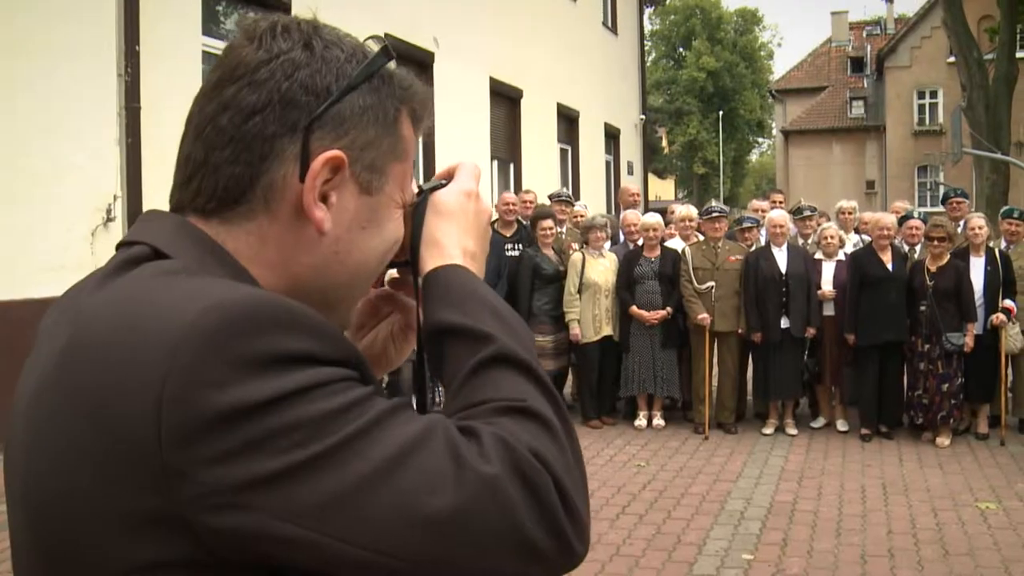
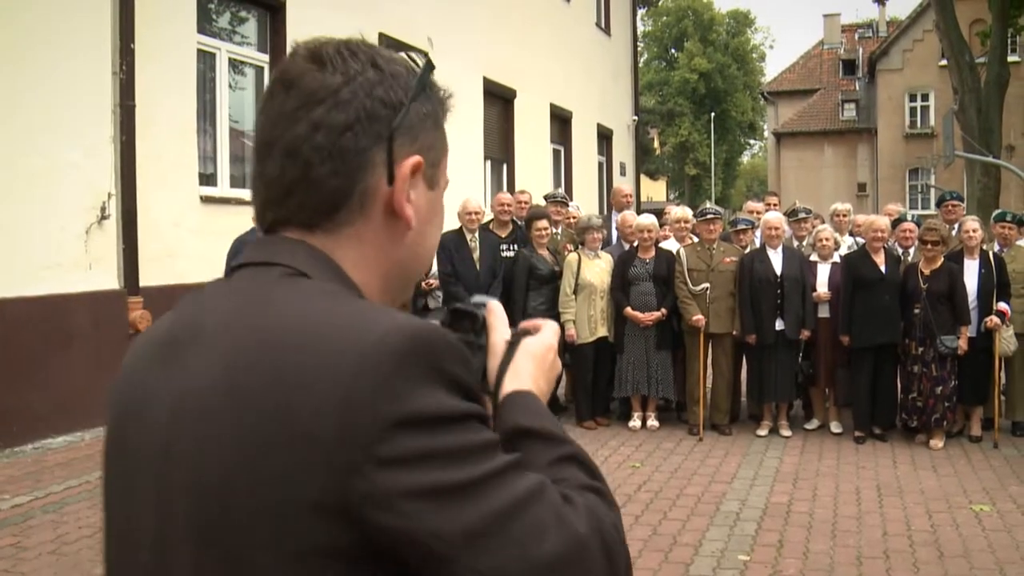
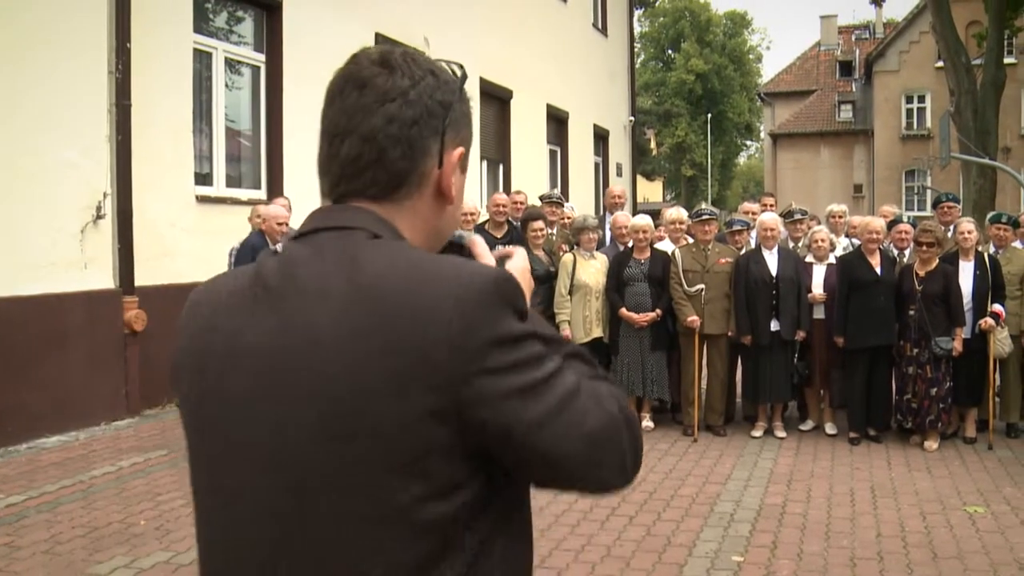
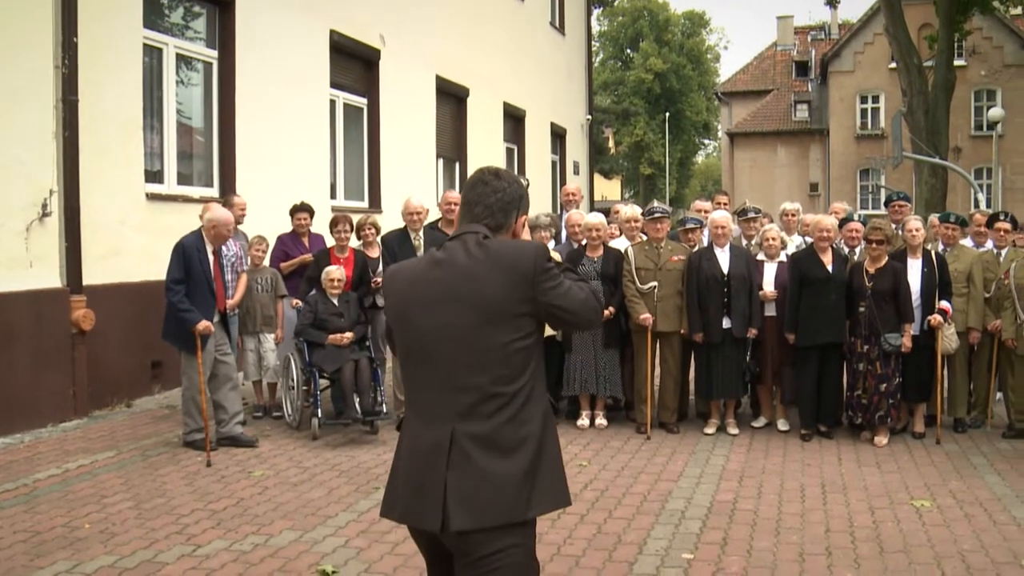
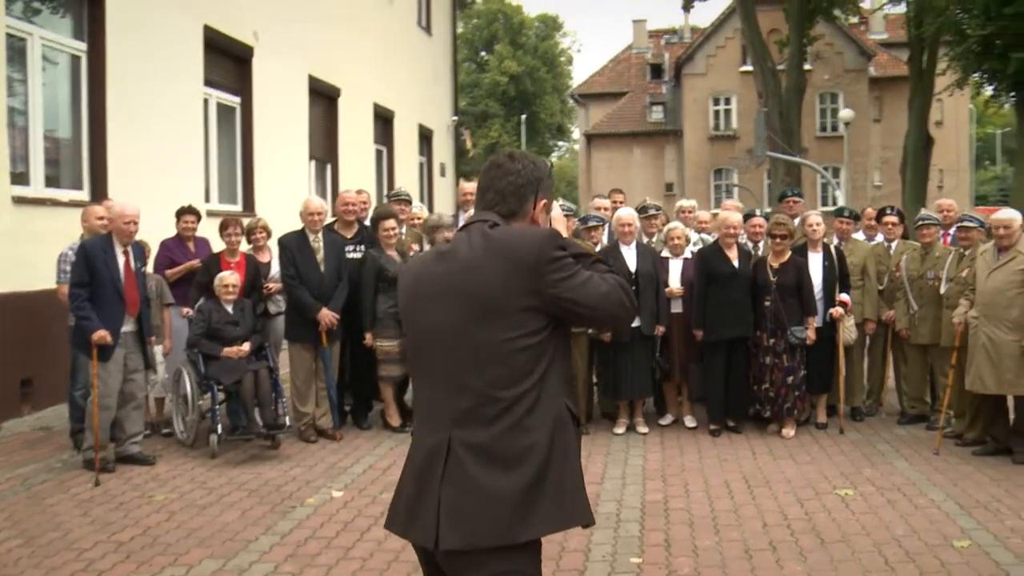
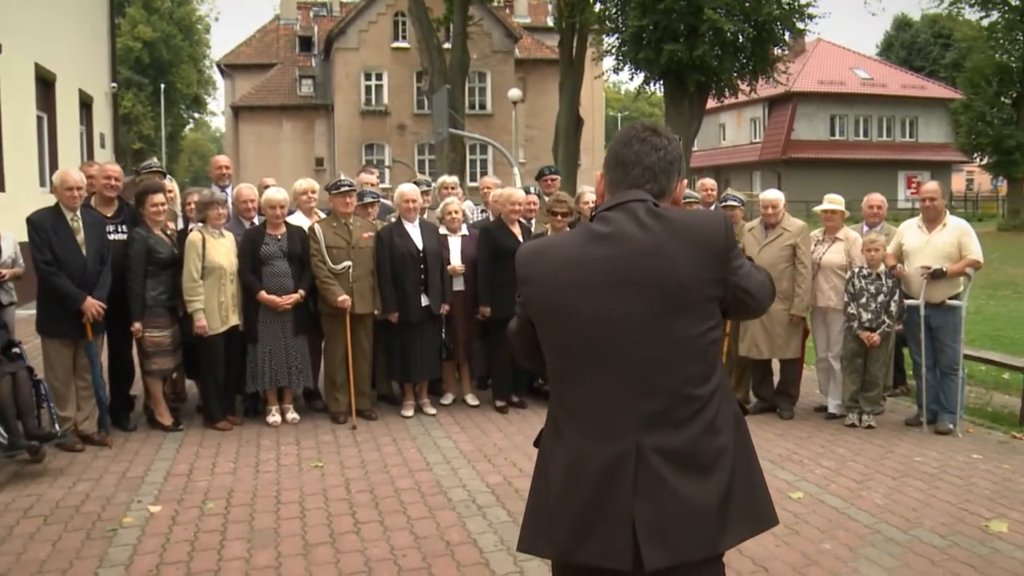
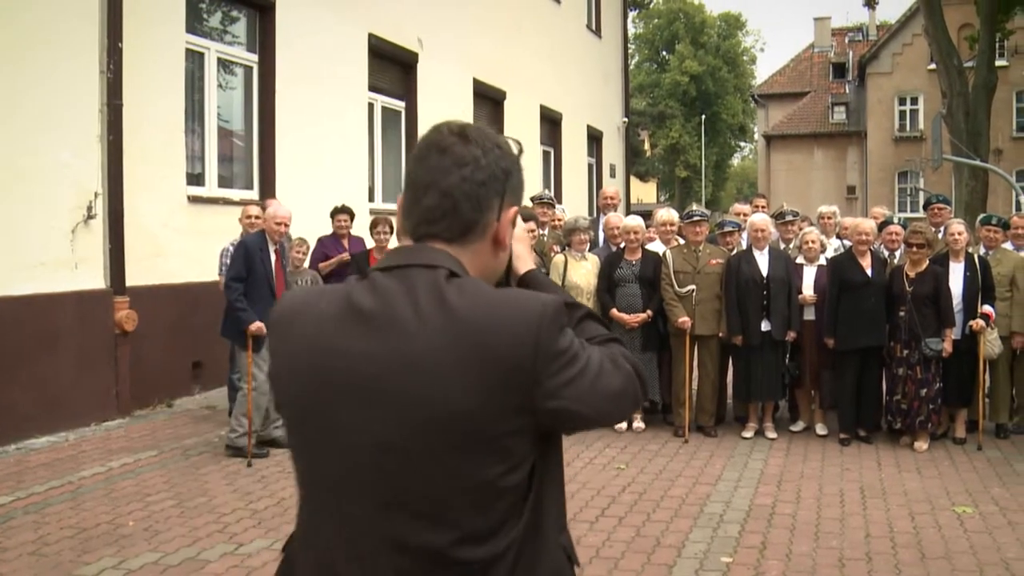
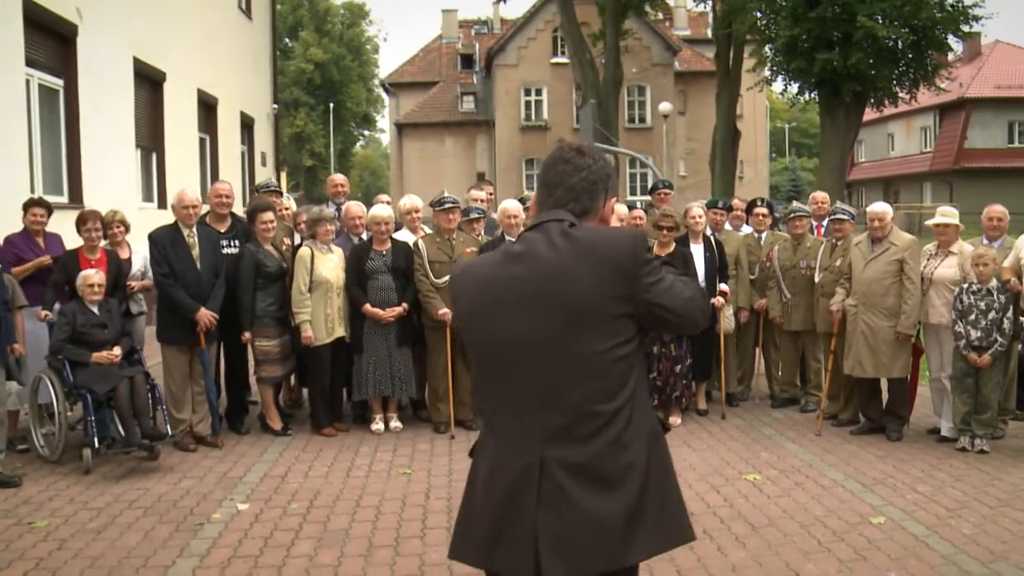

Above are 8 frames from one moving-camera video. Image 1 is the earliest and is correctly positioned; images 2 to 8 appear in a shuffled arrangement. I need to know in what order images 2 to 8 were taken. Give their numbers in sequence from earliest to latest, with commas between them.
2, 3, 7, 4, 5, 8, 6
